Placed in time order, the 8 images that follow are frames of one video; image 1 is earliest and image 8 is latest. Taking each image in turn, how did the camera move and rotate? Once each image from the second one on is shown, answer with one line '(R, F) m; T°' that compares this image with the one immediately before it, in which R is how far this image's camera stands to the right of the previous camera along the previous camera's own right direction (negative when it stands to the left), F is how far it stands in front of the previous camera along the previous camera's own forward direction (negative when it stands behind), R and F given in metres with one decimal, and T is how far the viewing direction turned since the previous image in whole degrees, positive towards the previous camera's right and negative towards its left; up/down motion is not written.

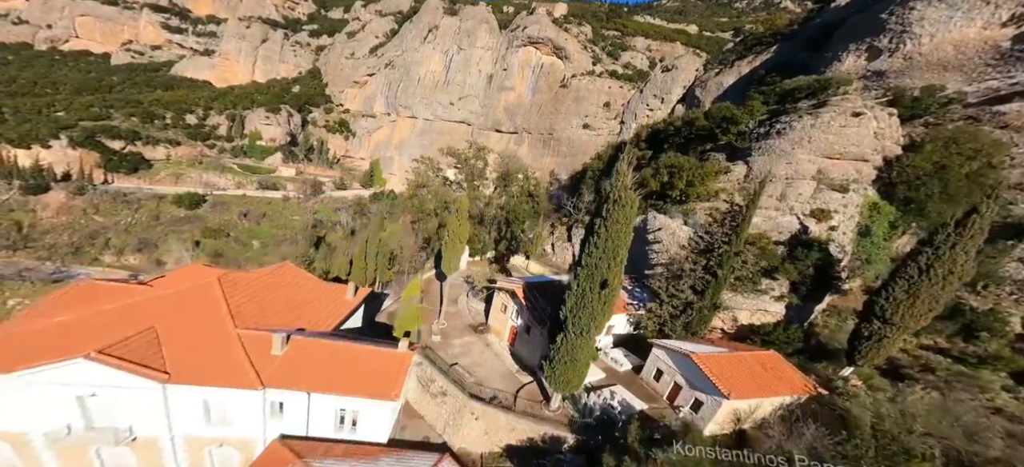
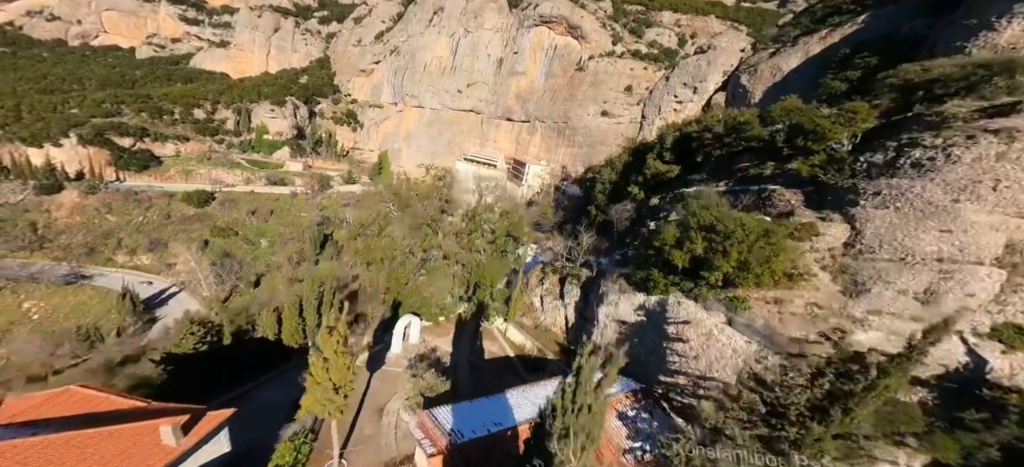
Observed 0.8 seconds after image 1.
(+1.0, +2.5) m; -3°
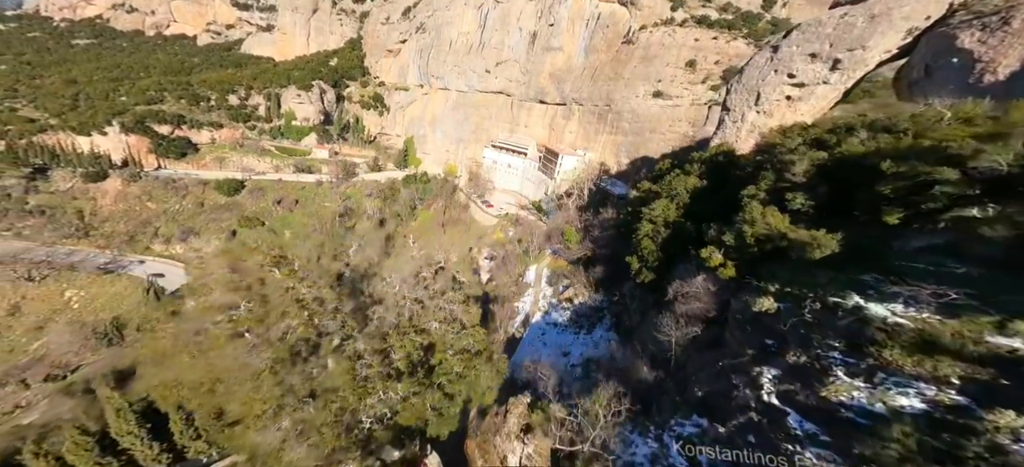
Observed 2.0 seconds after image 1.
(+1.0, +3.9) m; -7°
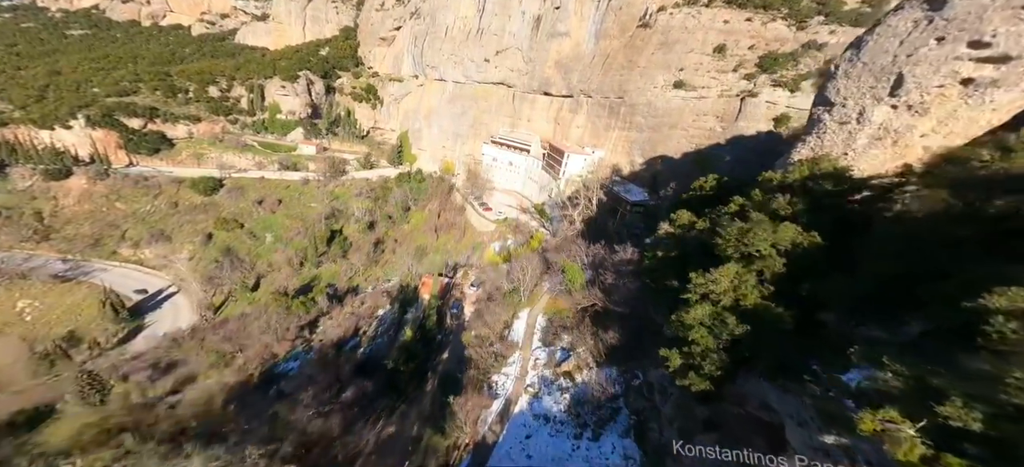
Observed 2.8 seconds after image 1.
(+0.6, +3.4) m; -1°
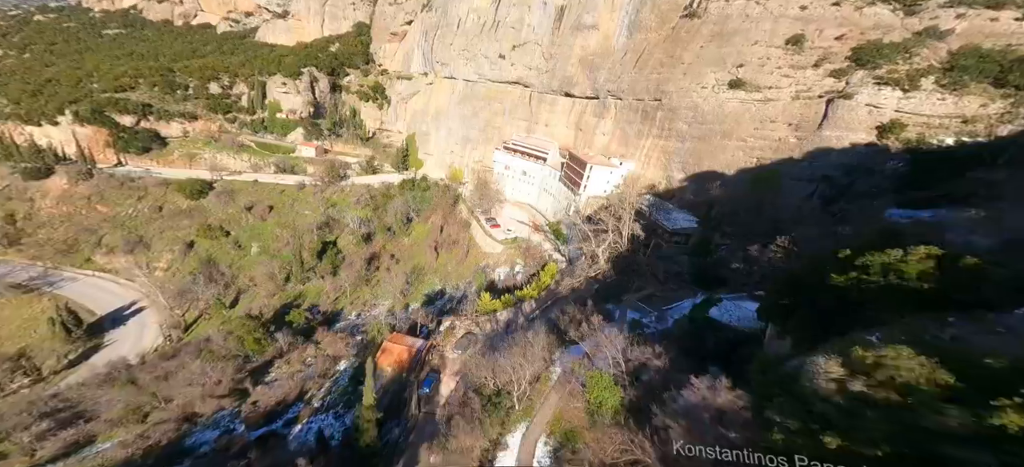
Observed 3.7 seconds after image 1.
(+0.8, +4.6) m; -3°
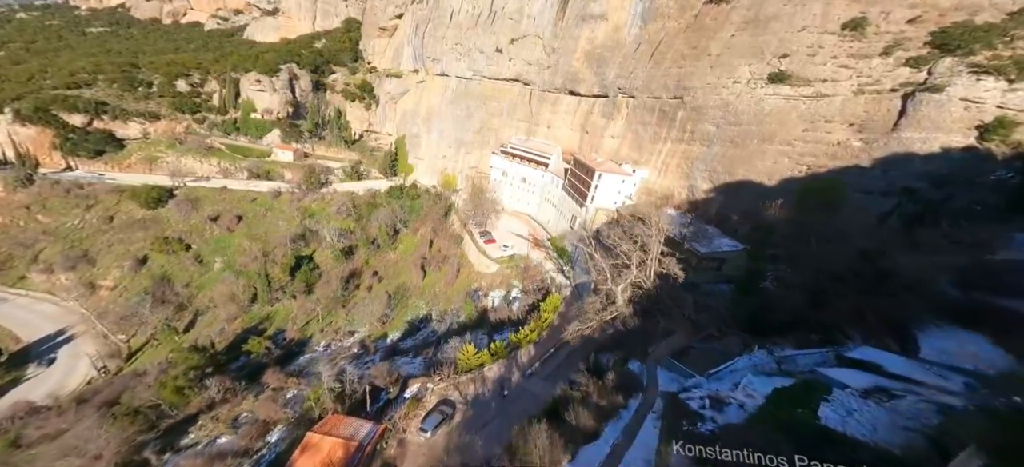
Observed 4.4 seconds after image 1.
(+0.2, +3.6) m; 0°
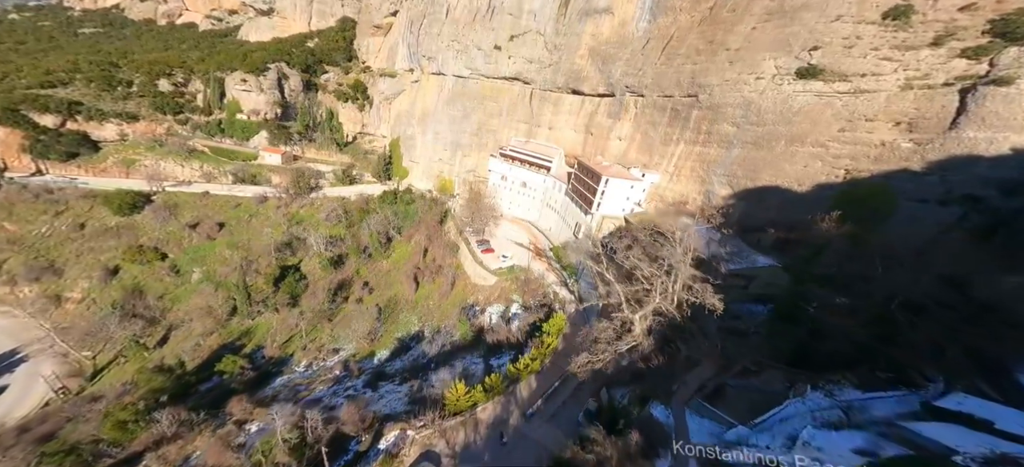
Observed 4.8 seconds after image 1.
(+0.1, +1.8) m; 0°
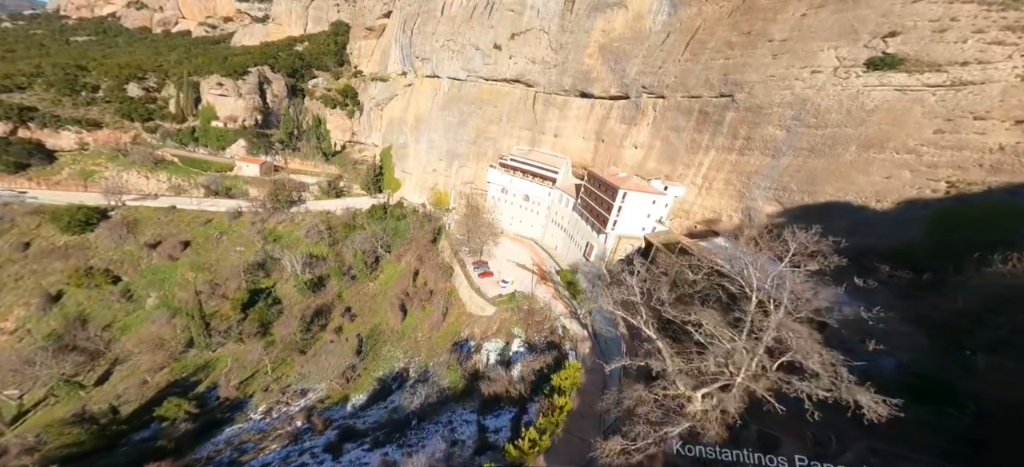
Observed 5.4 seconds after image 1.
(0.0, +3.1) m; 0°
